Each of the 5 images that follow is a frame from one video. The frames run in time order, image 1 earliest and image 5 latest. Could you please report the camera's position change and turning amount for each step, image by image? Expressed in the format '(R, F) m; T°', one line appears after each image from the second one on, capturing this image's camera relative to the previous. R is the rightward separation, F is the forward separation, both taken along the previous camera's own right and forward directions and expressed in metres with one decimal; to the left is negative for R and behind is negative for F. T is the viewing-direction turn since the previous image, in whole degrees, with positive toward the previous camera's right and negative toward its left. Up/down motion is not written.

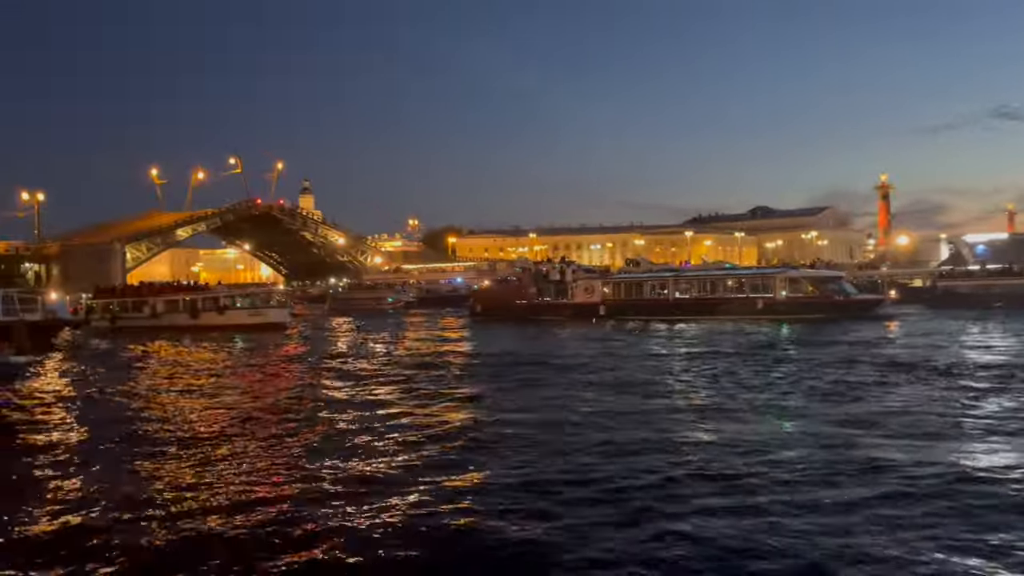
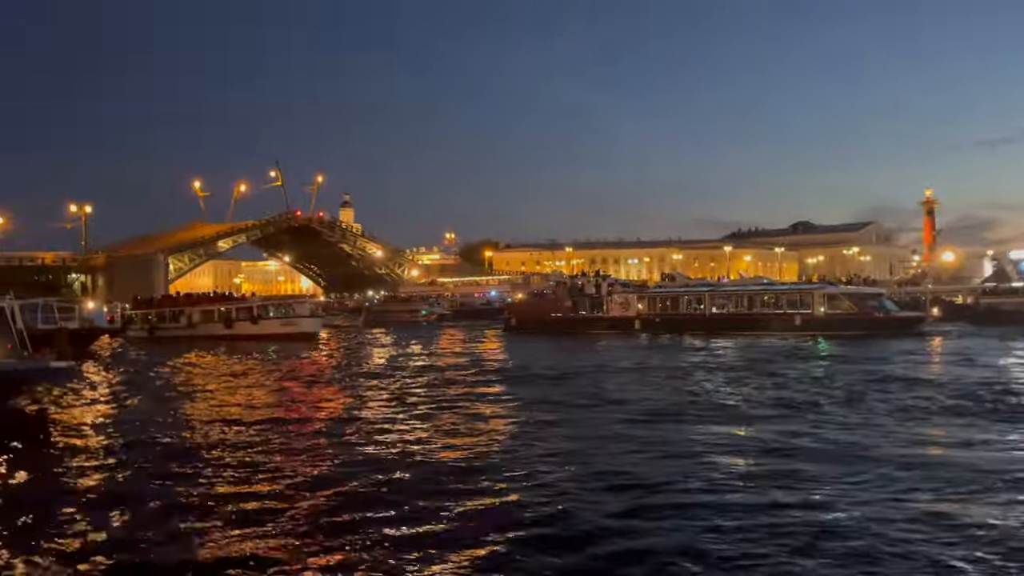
(+0.2, 0.0) m; -3°
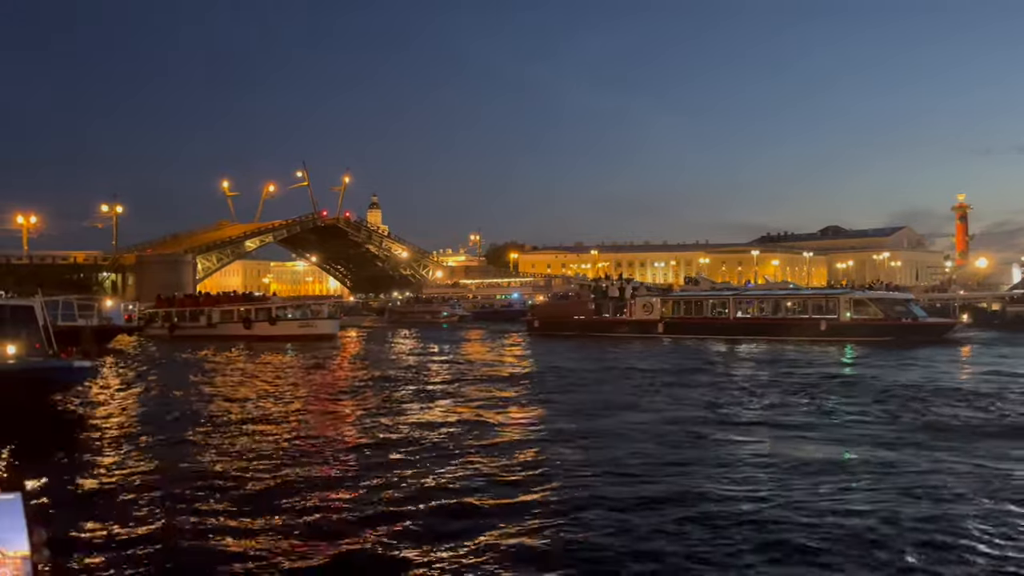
(+0.3, 0.0) m; -2°
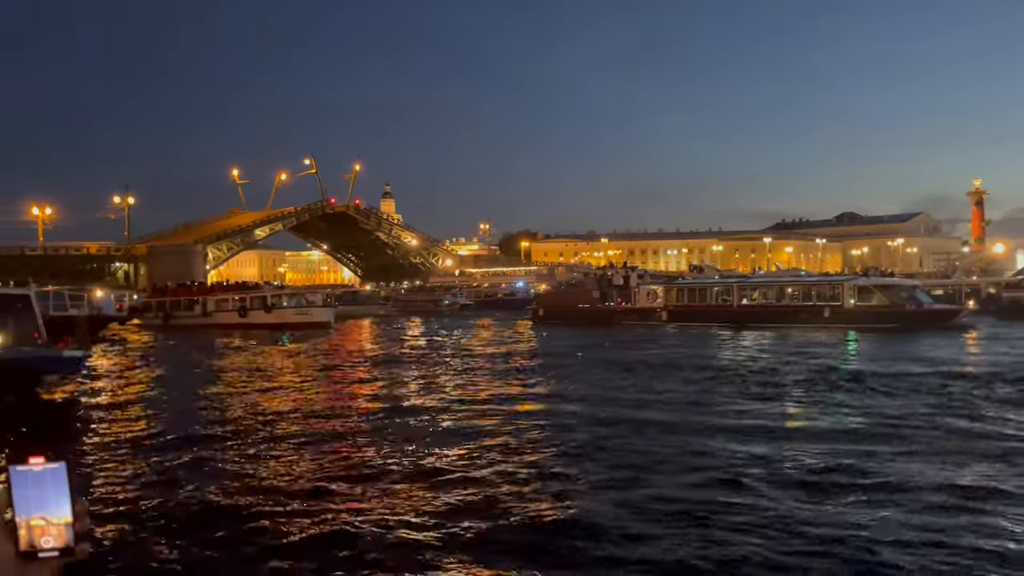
(+0.7, -0.2) m; -1°
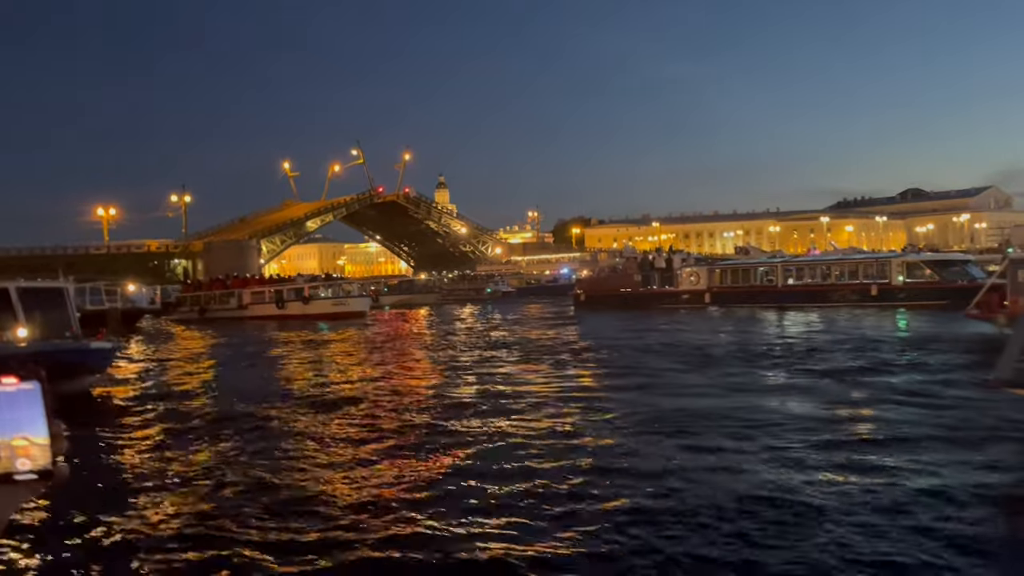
(+1.0, -0.2) m; -4°
